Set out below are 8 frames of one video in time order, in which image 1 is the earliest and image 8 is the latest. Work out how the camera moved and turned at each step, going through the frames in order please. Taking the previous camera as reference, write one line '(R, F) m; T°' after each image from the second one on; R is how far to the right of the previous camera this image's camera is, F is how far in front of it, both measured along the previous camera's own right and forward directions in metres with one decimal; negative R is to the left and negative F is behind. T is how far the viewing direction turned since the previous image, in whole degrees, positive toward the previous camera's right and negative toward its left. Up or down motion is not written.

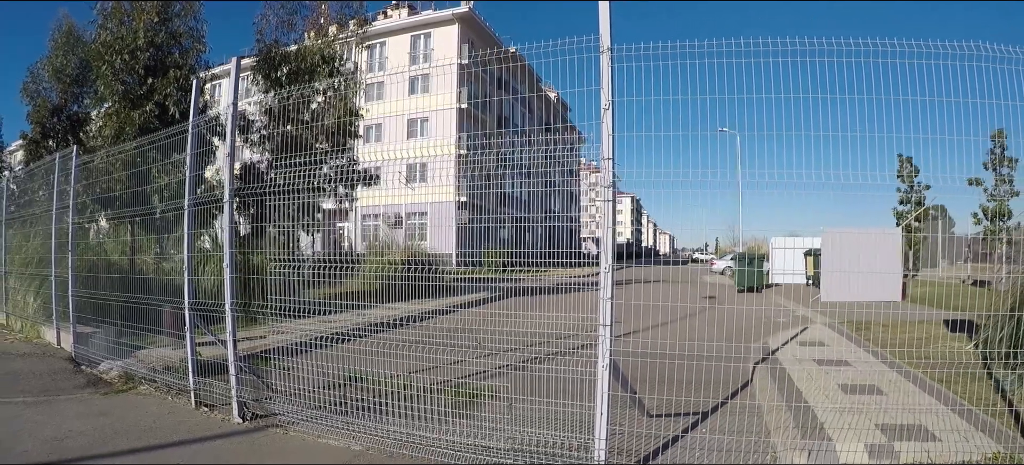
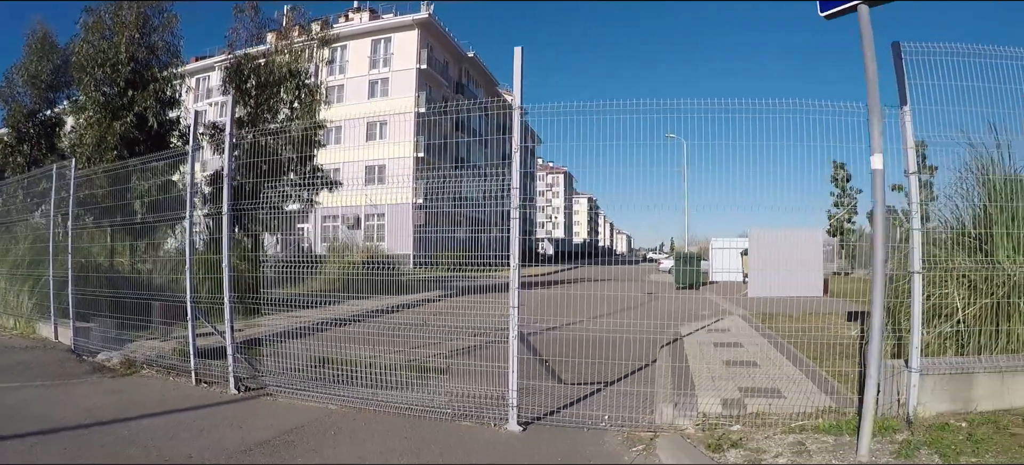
(+0.2, -1.1) m; +4°
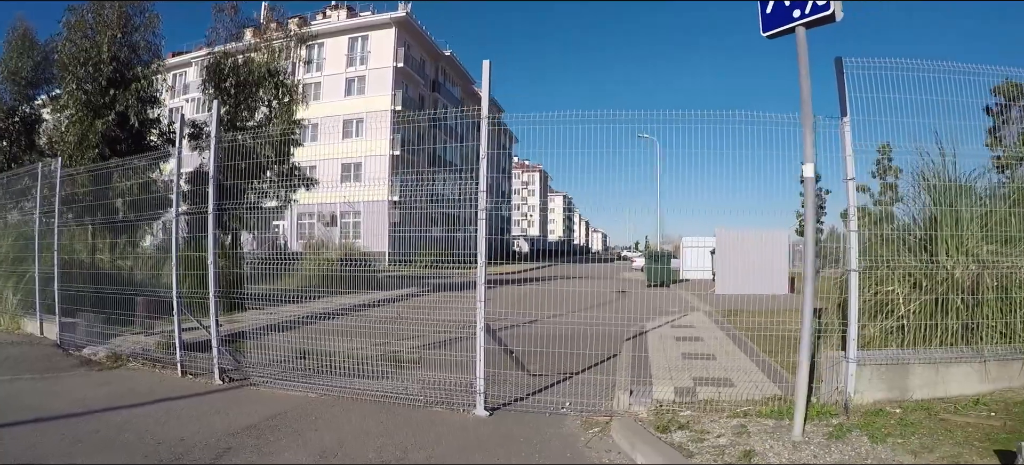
(+0.1, -0.4) m; +2°
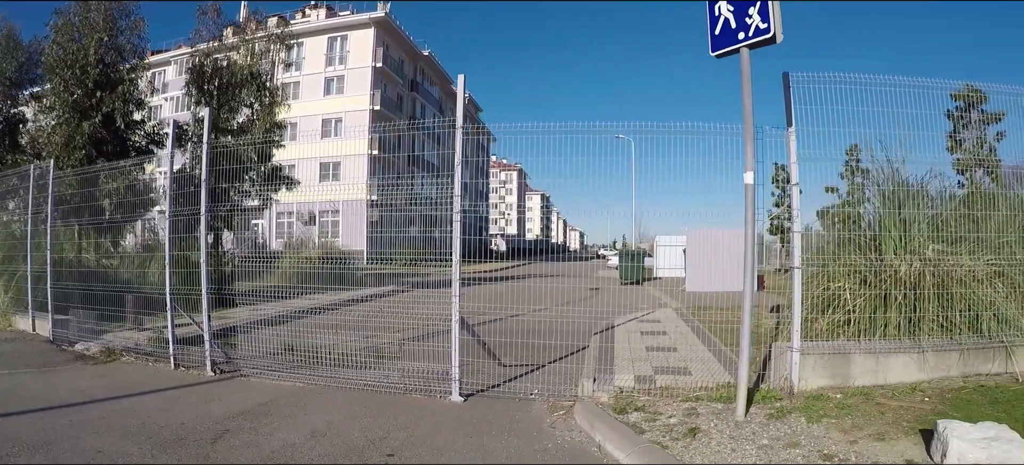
(+0.1, -0.4) m; +2°
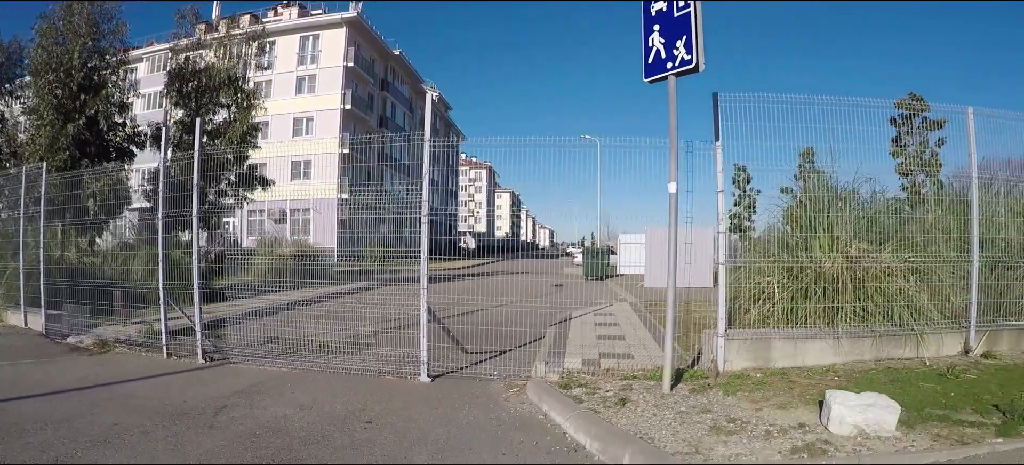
(+0.1, -0.7) m; +3°
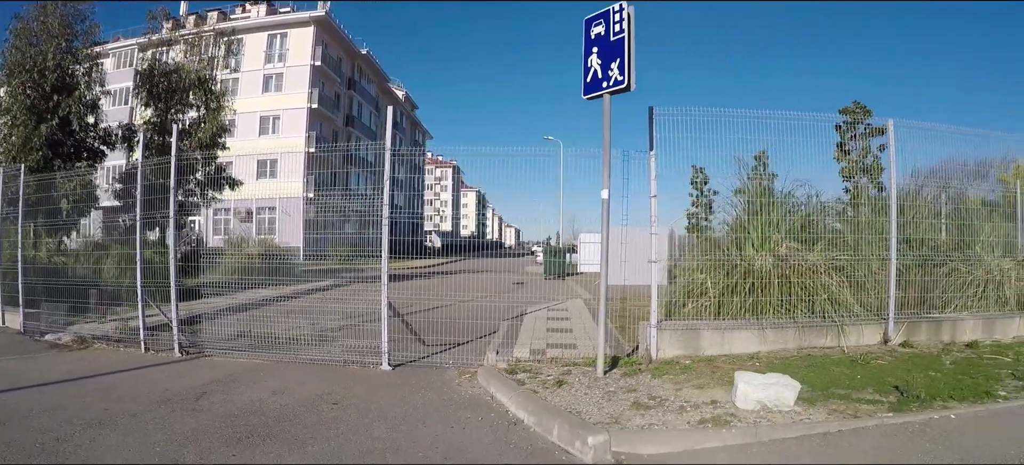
(+0.2, -0.7) m; +3°
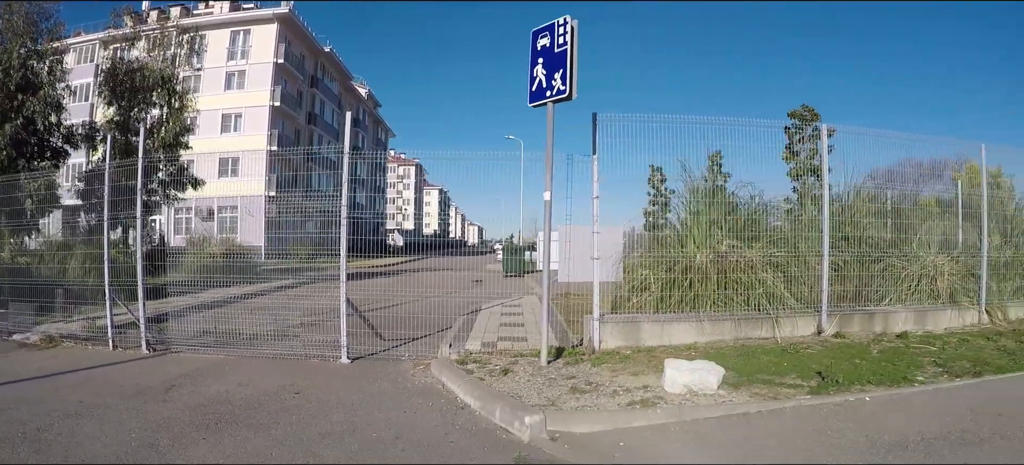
(+0.2, -0.5) m; +3°
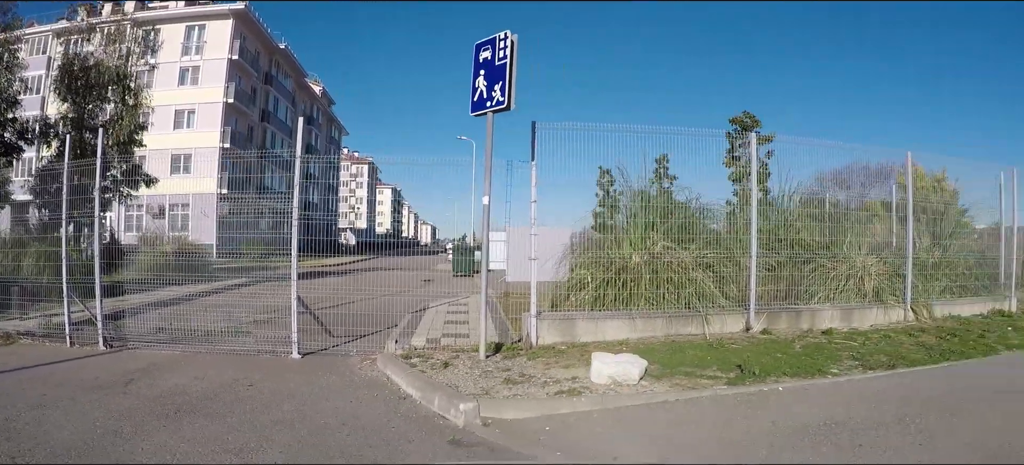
(+0.2, -0.6) m; +4°
